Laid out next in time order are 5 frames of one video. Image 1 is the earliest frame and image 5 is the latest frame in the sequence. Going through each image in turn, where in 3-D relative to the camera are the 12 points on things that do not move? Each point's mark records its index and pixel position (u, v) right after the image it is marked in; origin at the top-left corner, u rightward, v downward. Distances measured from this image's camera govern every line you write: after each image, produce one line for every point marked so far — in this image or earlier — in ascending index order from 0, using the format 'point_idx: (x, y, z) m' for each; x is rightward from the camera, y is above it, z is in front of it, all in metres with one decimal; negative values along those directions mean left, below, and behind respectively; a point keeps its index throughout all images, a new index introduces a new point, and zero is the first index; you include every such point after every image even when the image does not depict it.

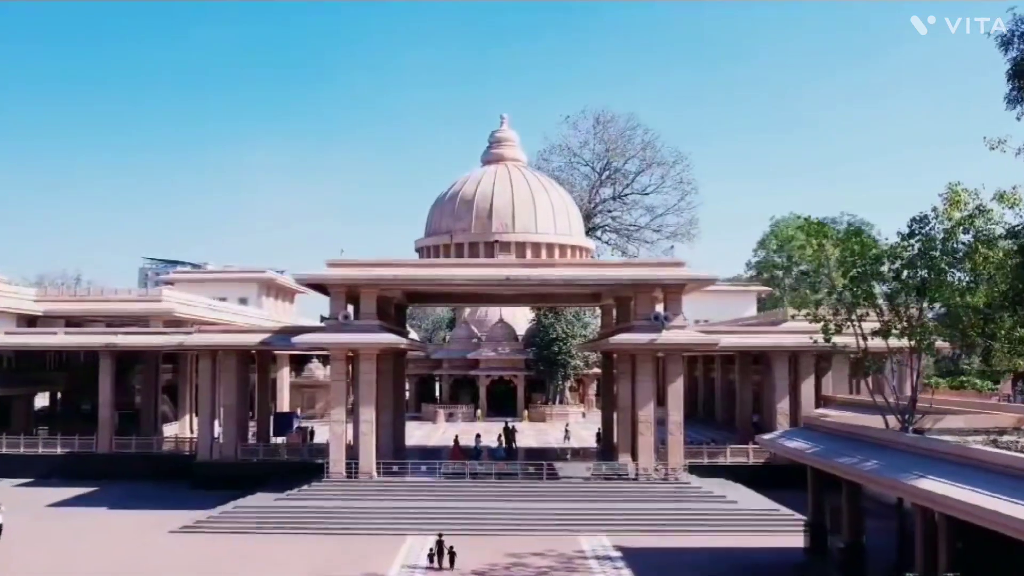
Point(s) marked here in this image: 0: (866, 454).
0: (+5.3, -2.5, +13.5) m
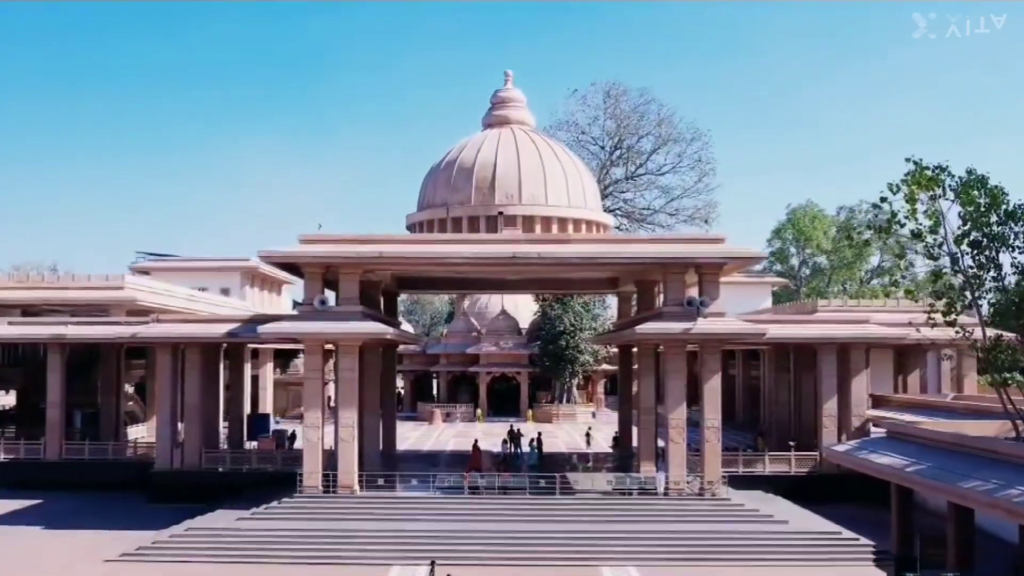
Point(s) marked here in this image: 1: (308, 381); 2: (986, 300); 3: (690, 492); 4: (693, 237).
0: (+5.4, -2.1, +10.1) m
1: (-4.3, -1.9, +18.9) m
2: (+6.4, -0.2, +12.4) m
3: (+3.6, -4.2, +18.6) m
4: (+3.7, +1.1, +18.9) m
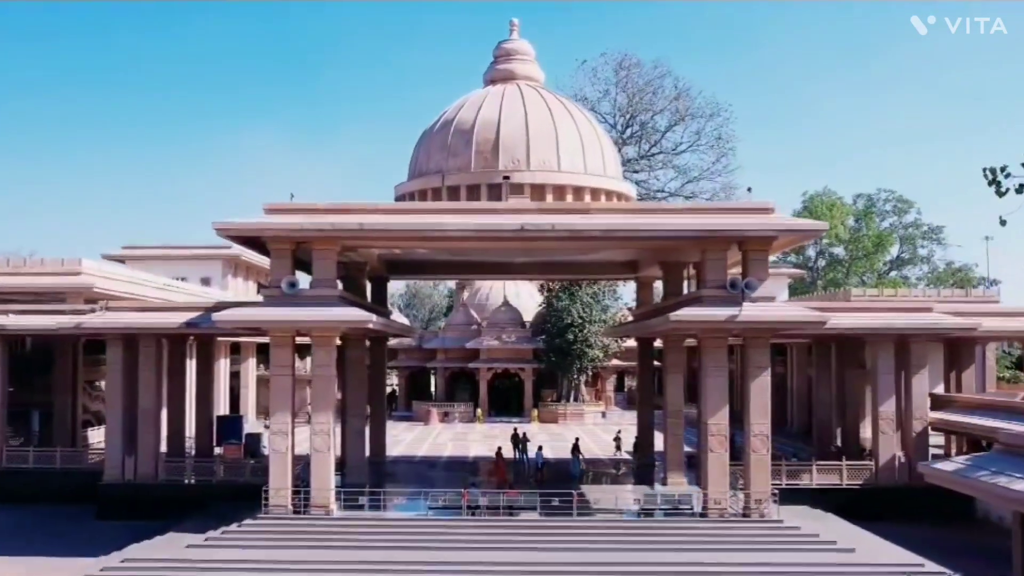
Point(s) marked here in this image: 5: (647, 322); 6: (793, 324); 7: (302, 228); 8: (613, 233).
0: (+5.6, -1.8, +7.0) m
1: (-4.1, -1.6, +15.8) m
2: (+6.5, +0.2, +9.3) m
3: (+3.8, -3.9, +15.5) m
4: (+3.9, +1.4, +15.8) m
5: (+2.9, -0.7, +19.8) m
6: (+4.6, -0.6, +15.0) m
7: (-3.5, +1.0, +15.3) m
8: (+1.7, +0.9, +15.1) m
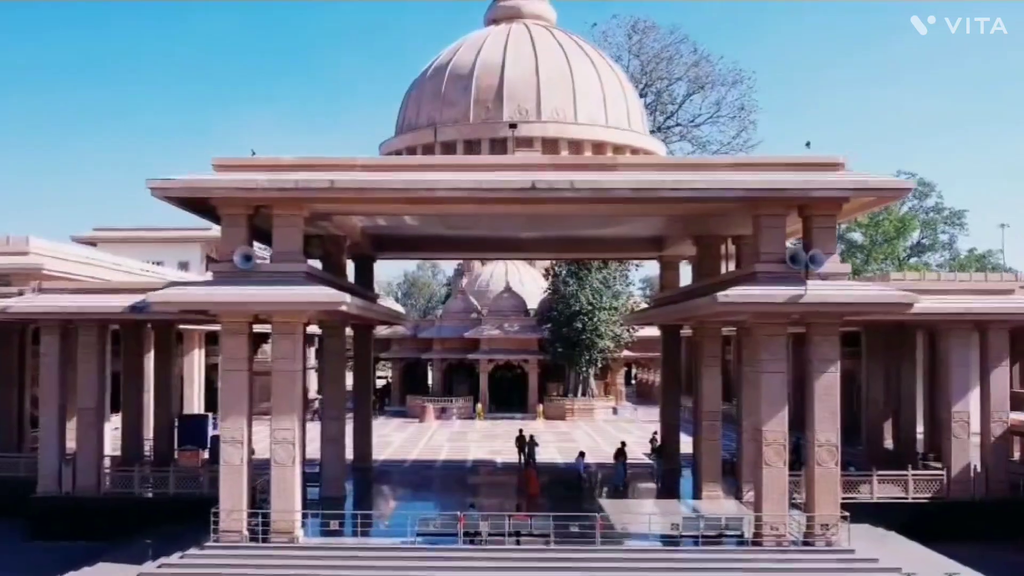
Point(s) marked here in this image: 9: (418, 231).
0: (+5.7, -1.5, +4.0) m
1: (-4.0, -1.2, +12.8) m
2: (+6.6, +0.4, +6.3) m
3: (+3.9, -3.5, +12.6) m
4: (+4.0, +1.8, +12.7) m
5: (+3.1, -0.3, +16.8) m
6: (+4.7, -0.2, +12.0) m
7: (-3.4, +1.4, +12.3) m
8: (+1.8, +1.3, +12.0) m
9: (-1.9, +1.1, +18.1) m
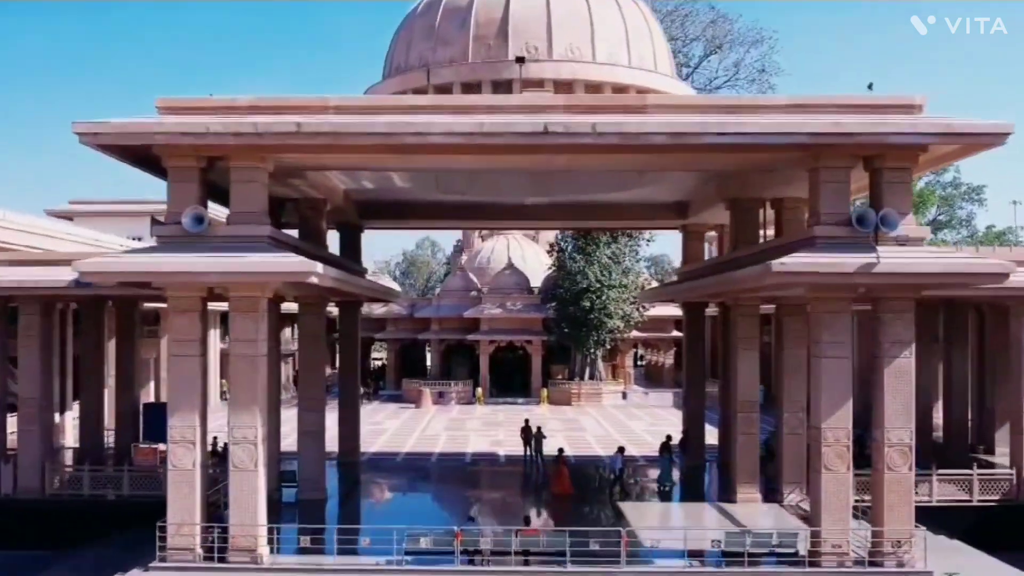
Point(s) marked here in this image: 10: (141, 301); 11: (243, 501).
0: (+5.7, -1.3, +1.8) m
1: (-3.9, -0.8, +10.7) m
2: (+6.7, +0.7, +4.1) m
3: (+4.0, -3.1, +10.5) m
4: (+4.1, +2.1, +10.5) m
5: (+3.1, +0.1, +14.6) m
6: (+4.8, +0.1, +9.9) m
7: (-3.3, +1.7, +10.1) m
8: (+1.9, +1.6, +9.8) m
9: (-1.8, +1.6, +15.9) m
10: (-7.3, -0.3, +18.0) m
11: (-3.1, -2.4, +10.5) m
